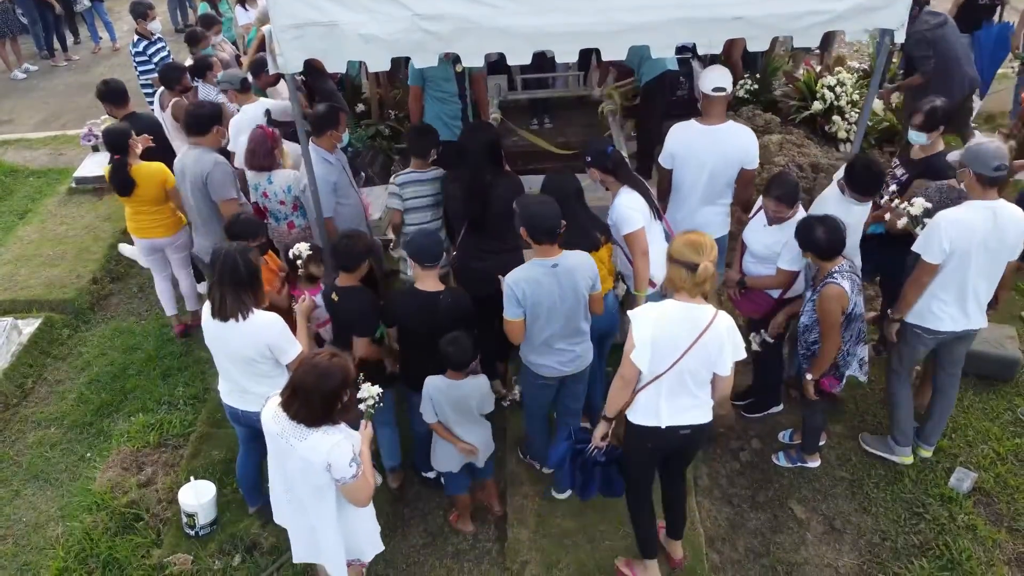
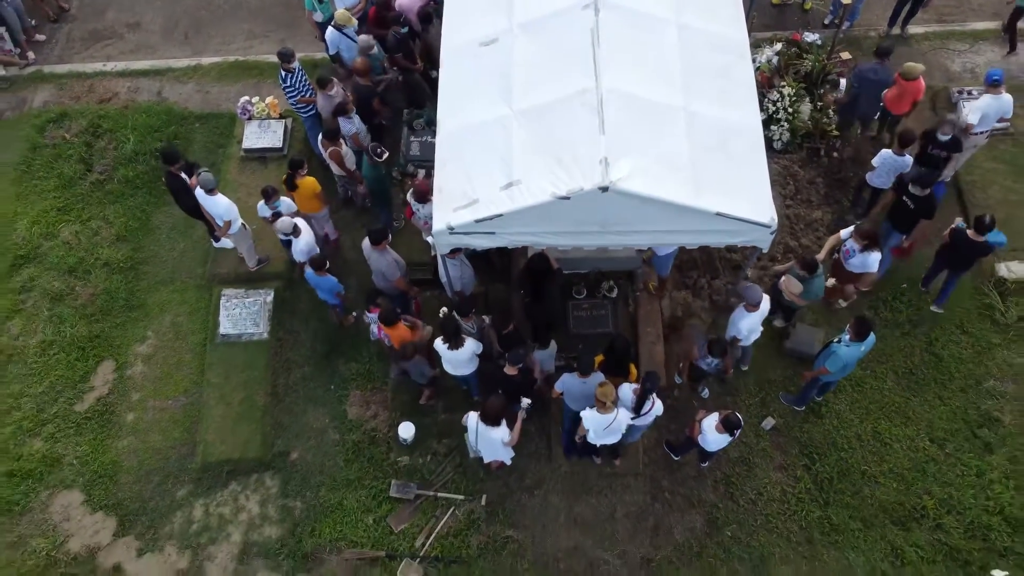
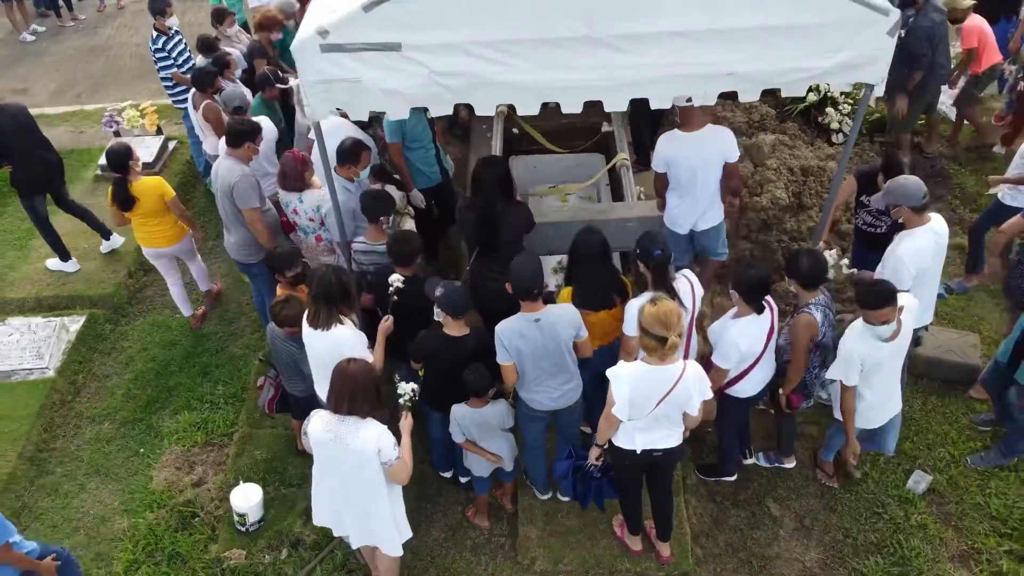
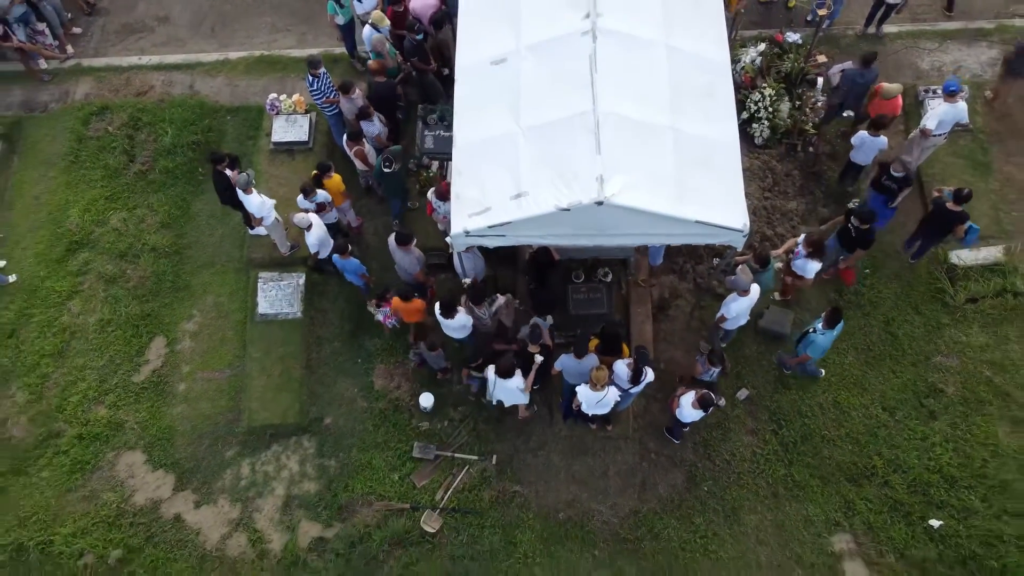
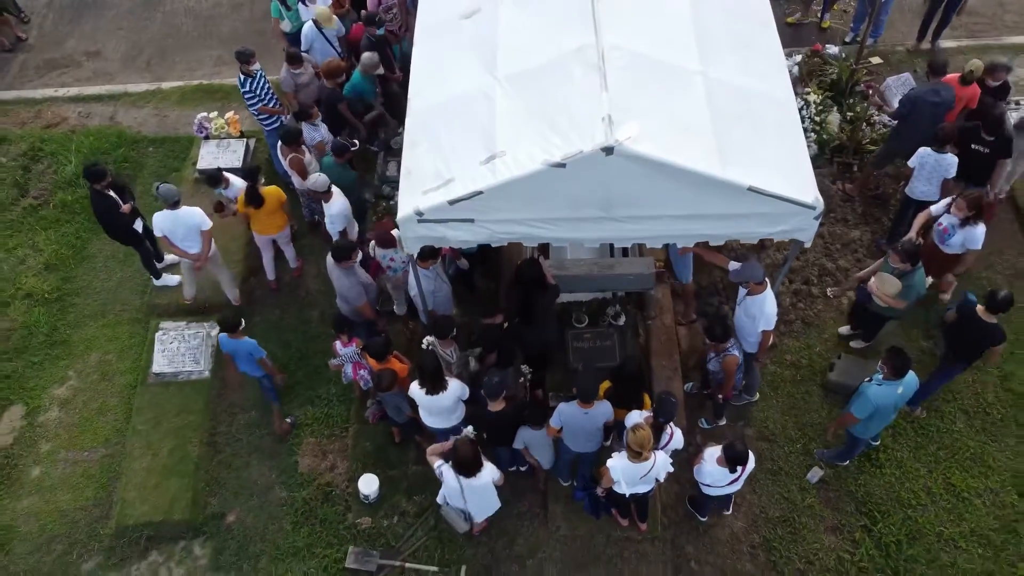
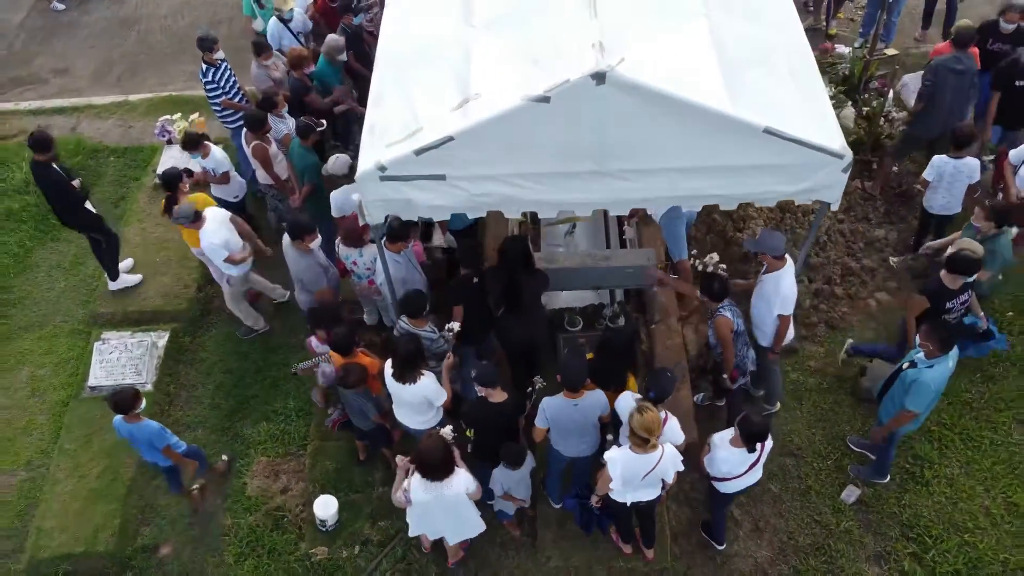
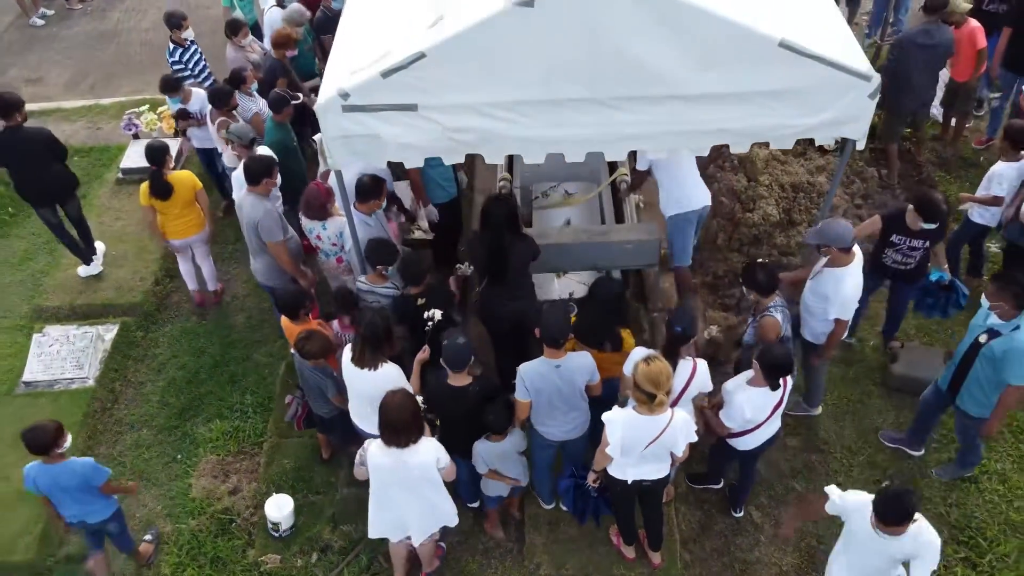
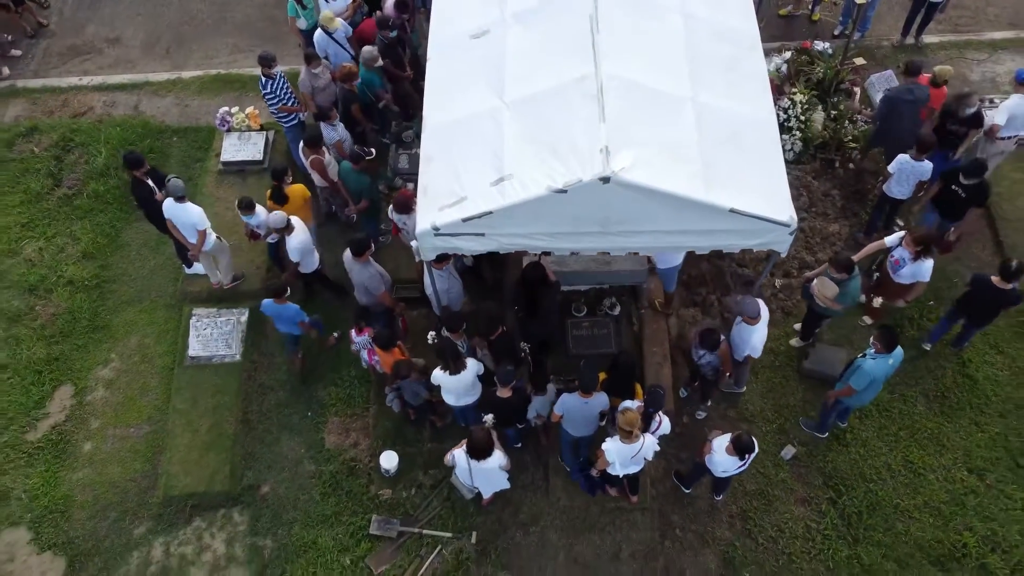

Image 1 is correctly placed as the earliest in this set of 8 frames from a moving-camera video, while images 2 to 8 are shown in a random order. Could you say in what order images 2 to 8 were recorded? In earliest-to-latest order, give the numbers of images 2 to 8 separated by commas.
3, 7, 6, 5, 8, 2, 4
